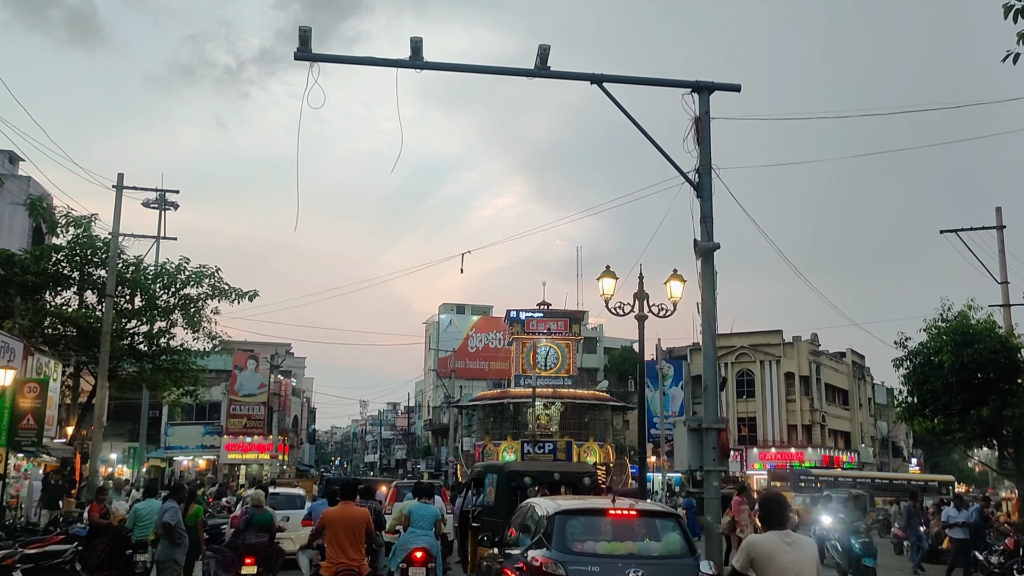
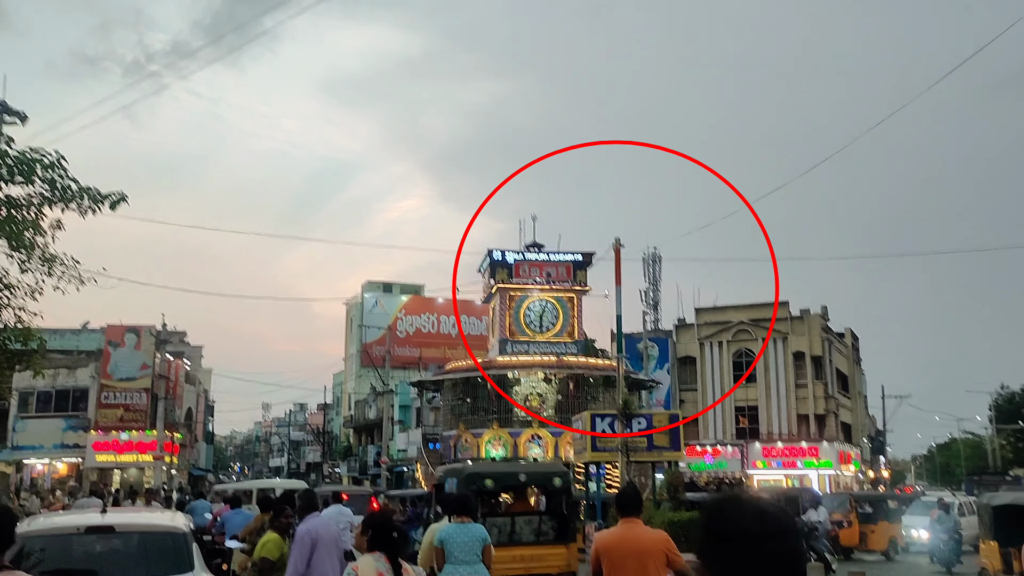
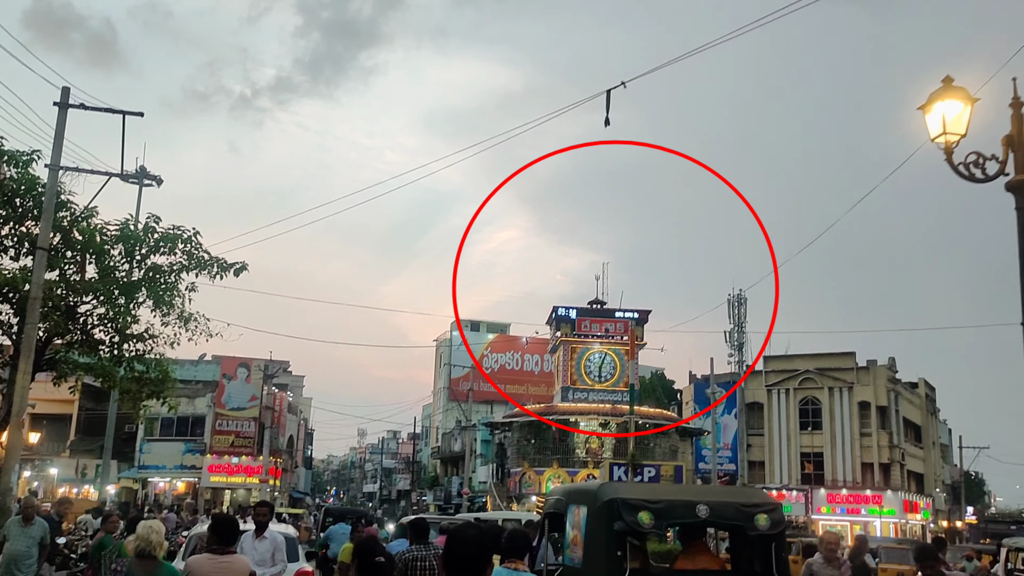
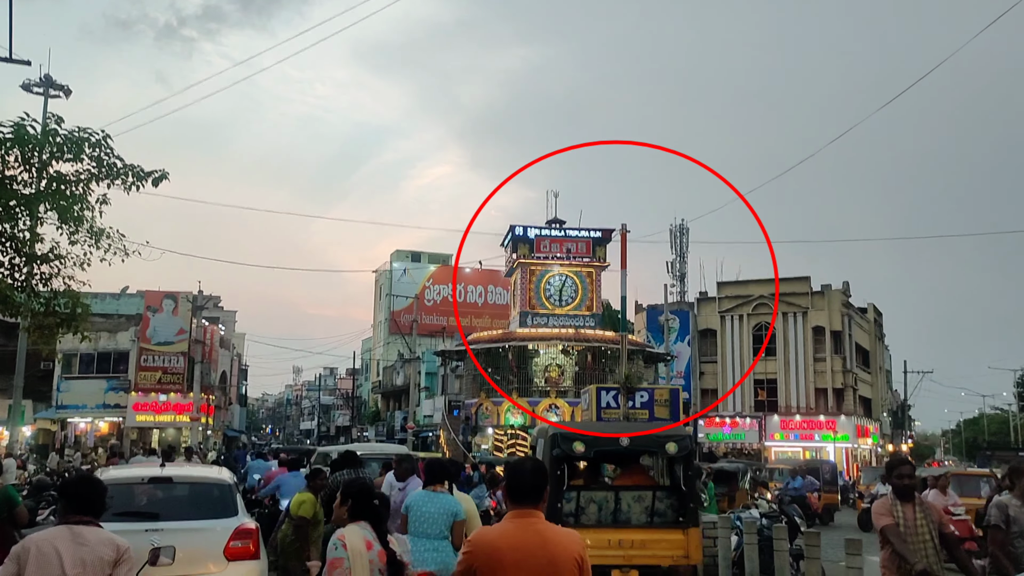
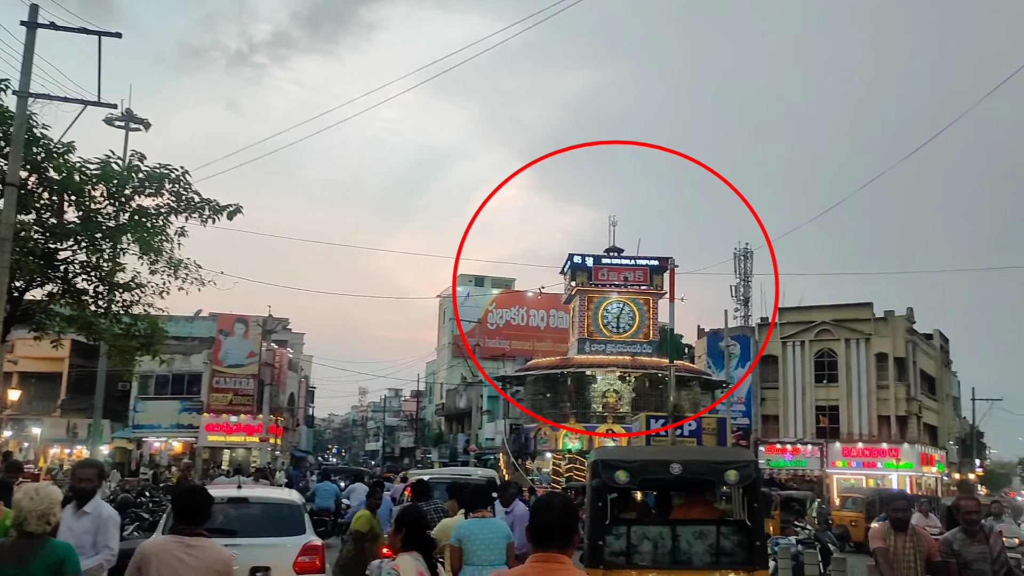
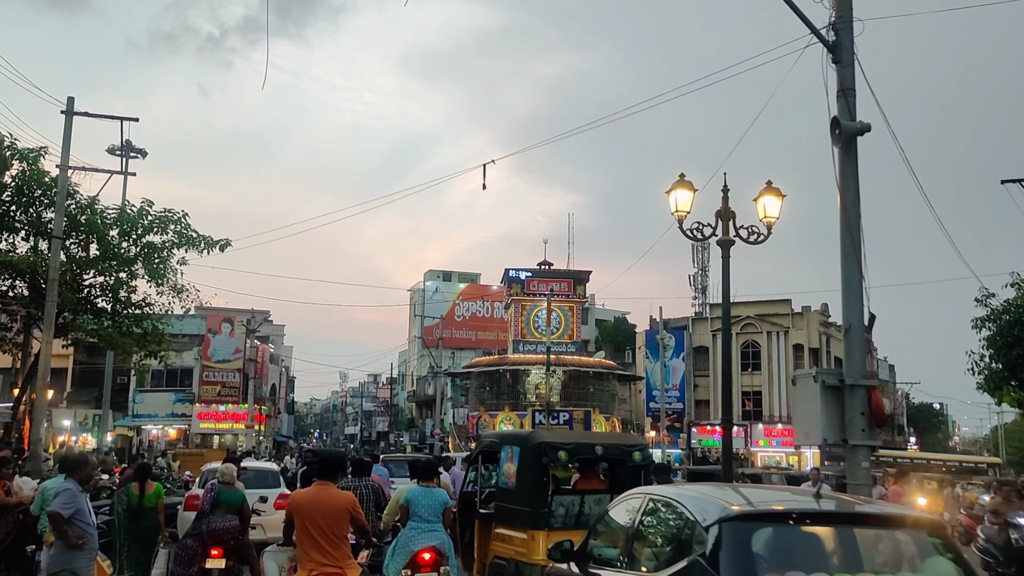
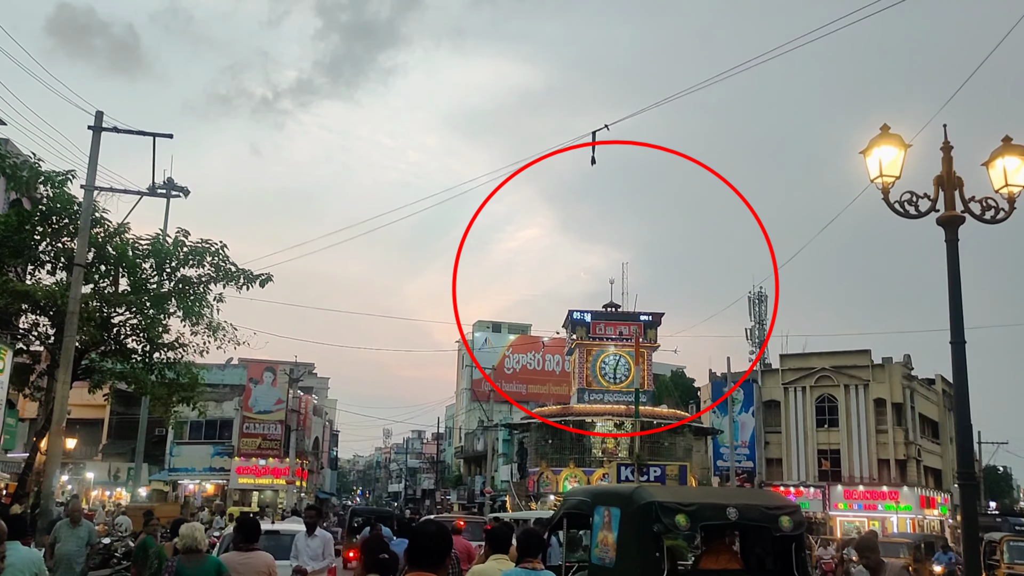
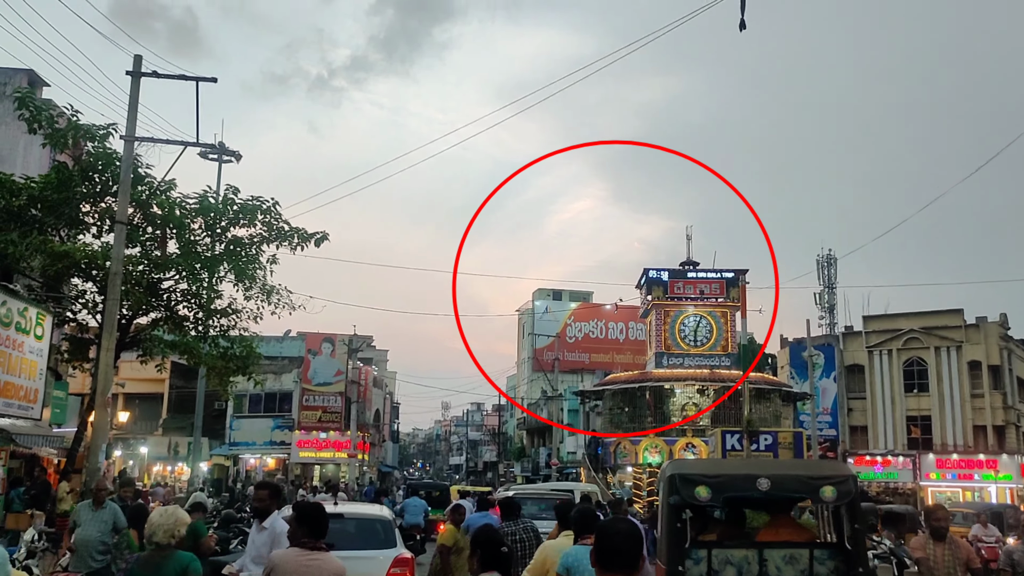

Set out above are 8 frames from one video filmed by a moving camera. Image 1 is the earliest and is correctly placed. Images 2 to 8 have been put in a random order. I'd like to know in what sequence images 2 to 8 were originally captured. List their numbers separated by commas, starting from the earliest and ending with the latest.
6, 7, 3, 8, 5, 4, 2
